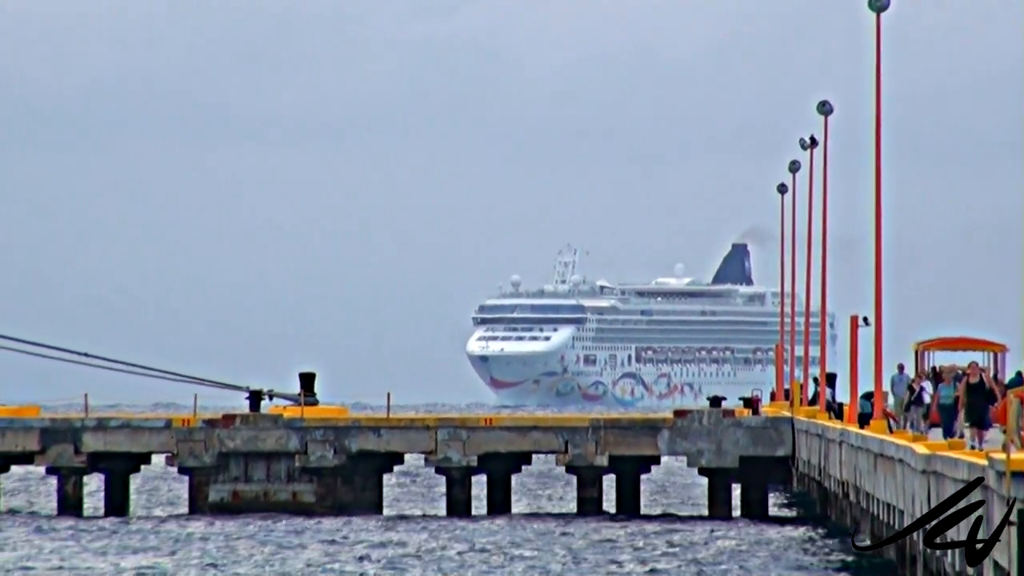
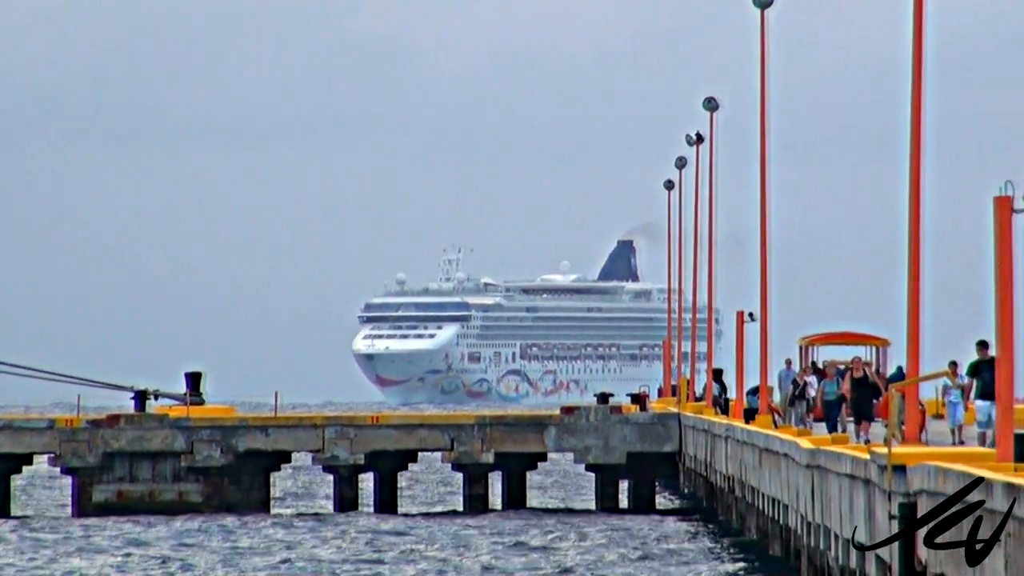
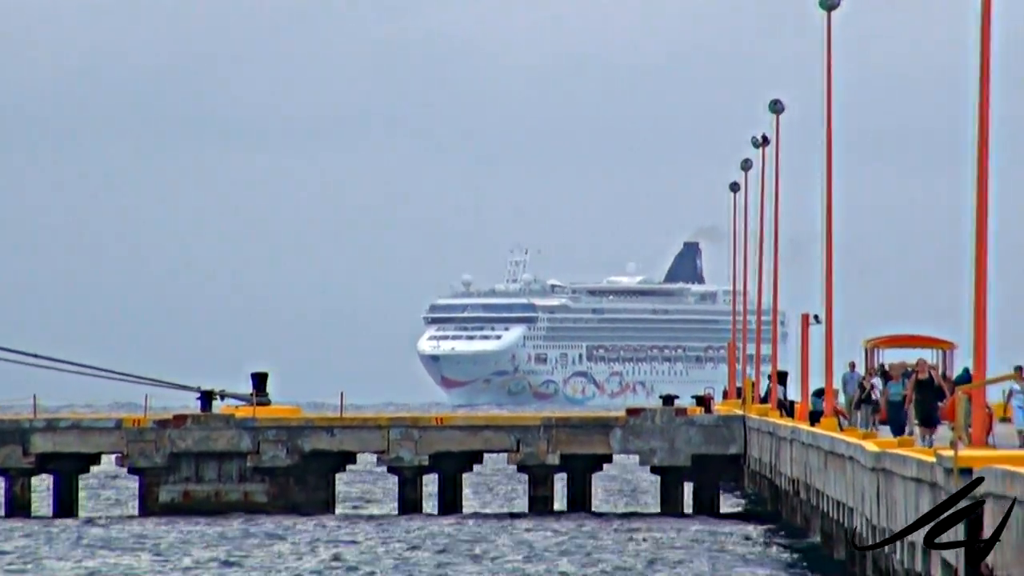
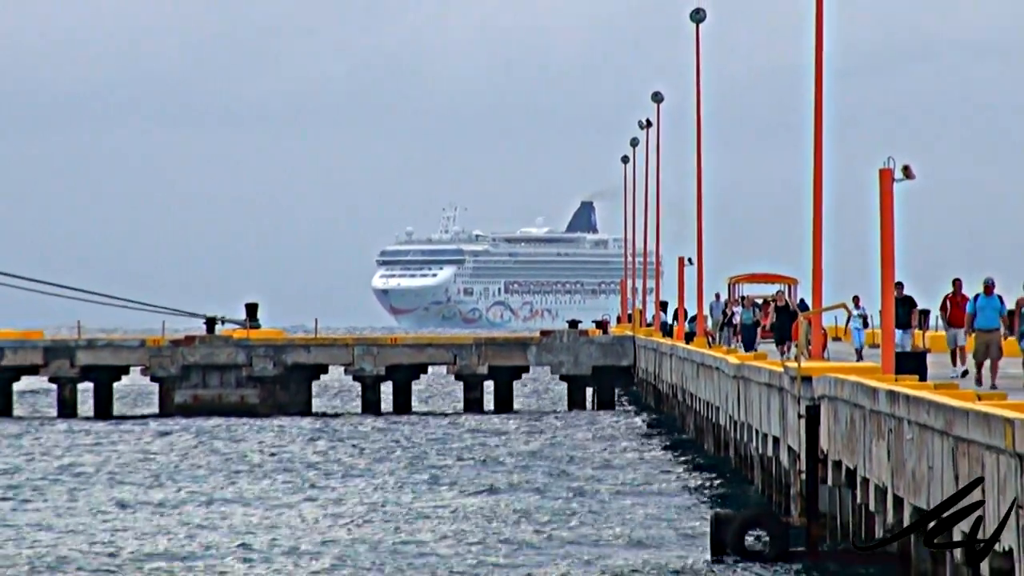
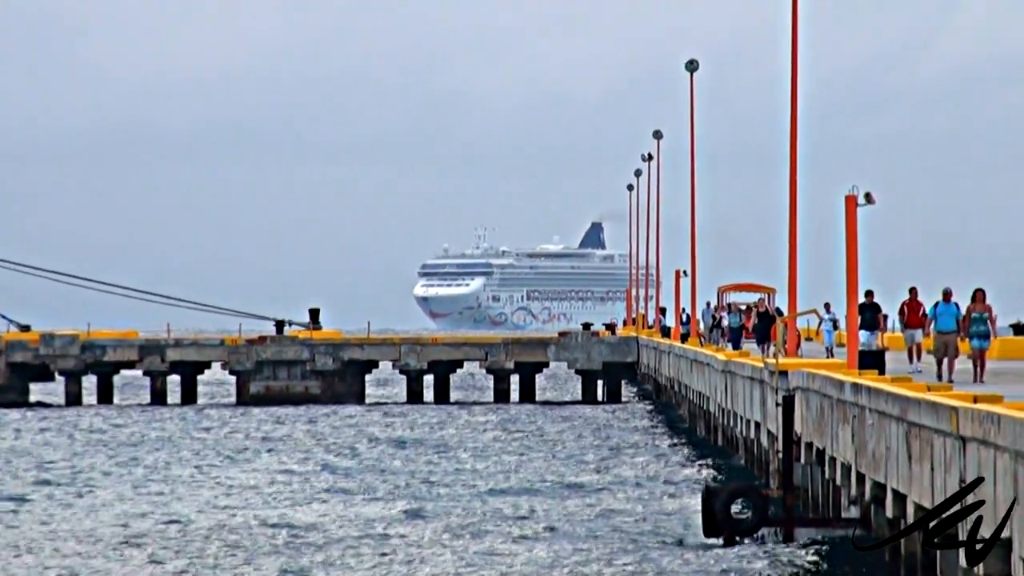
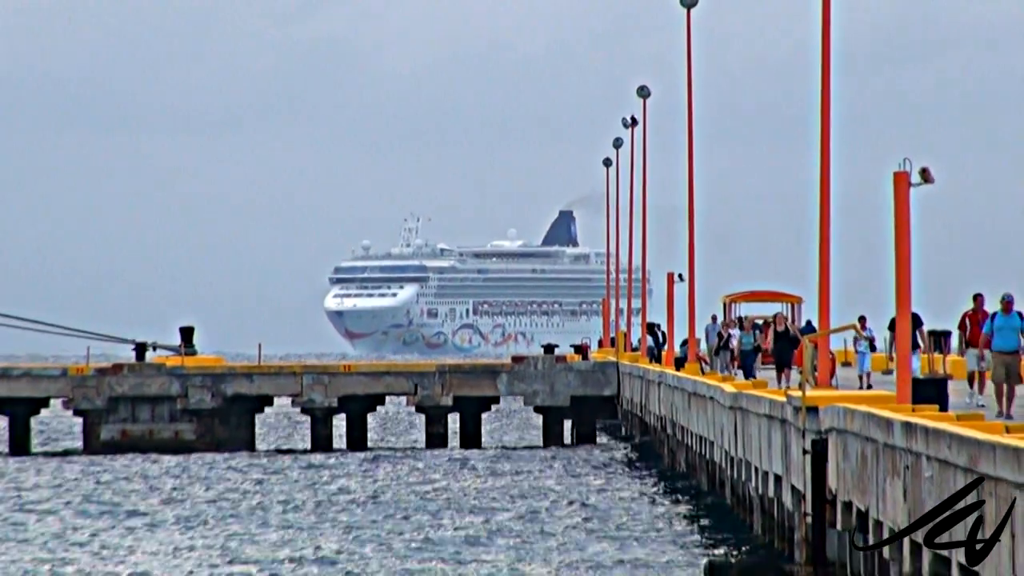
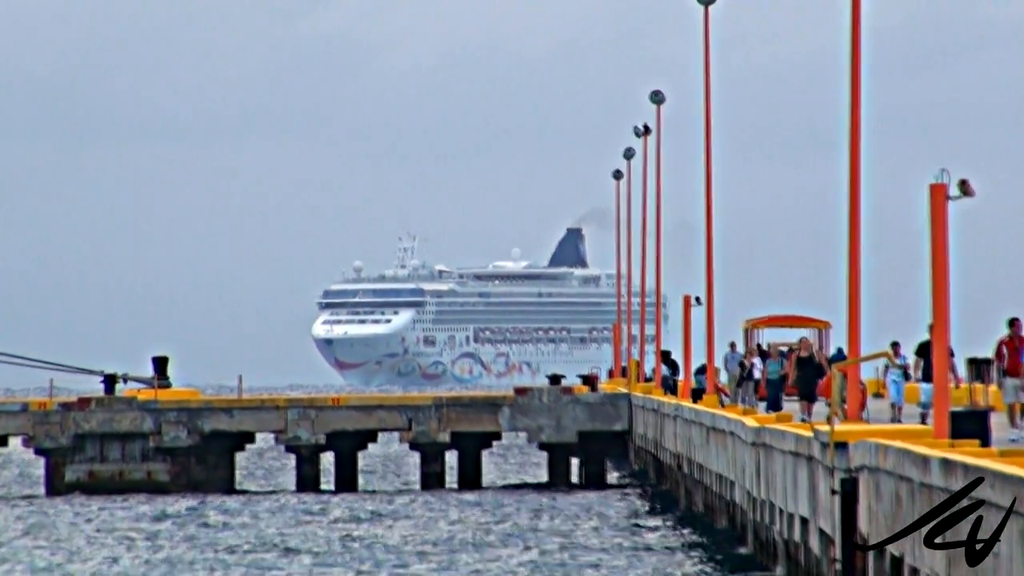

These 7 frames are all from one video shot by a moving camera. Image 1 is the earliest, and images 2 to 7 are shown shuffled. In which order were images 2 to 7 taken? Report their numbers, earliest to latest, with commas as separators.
3, 2, 7, 6, 4, 5
